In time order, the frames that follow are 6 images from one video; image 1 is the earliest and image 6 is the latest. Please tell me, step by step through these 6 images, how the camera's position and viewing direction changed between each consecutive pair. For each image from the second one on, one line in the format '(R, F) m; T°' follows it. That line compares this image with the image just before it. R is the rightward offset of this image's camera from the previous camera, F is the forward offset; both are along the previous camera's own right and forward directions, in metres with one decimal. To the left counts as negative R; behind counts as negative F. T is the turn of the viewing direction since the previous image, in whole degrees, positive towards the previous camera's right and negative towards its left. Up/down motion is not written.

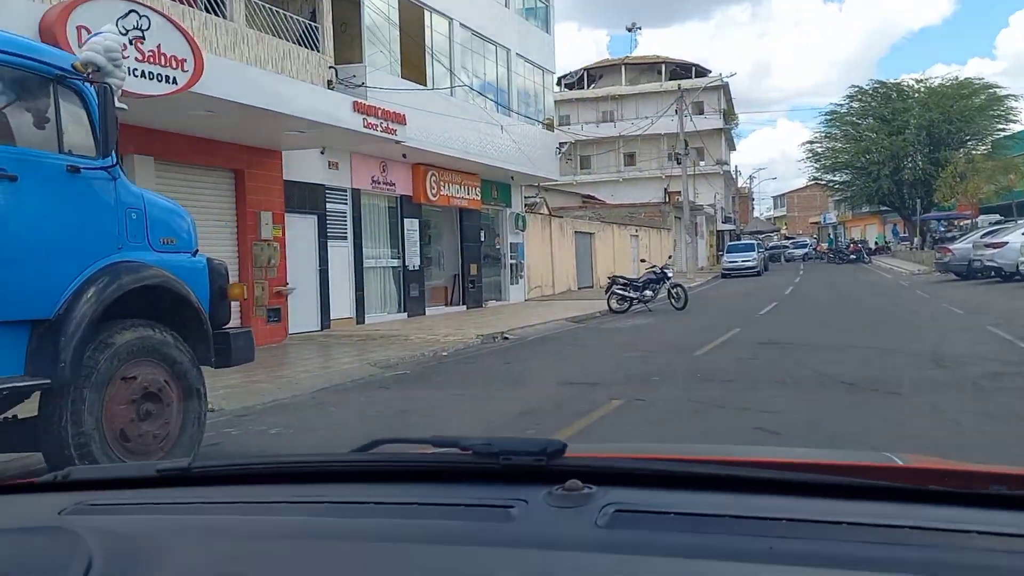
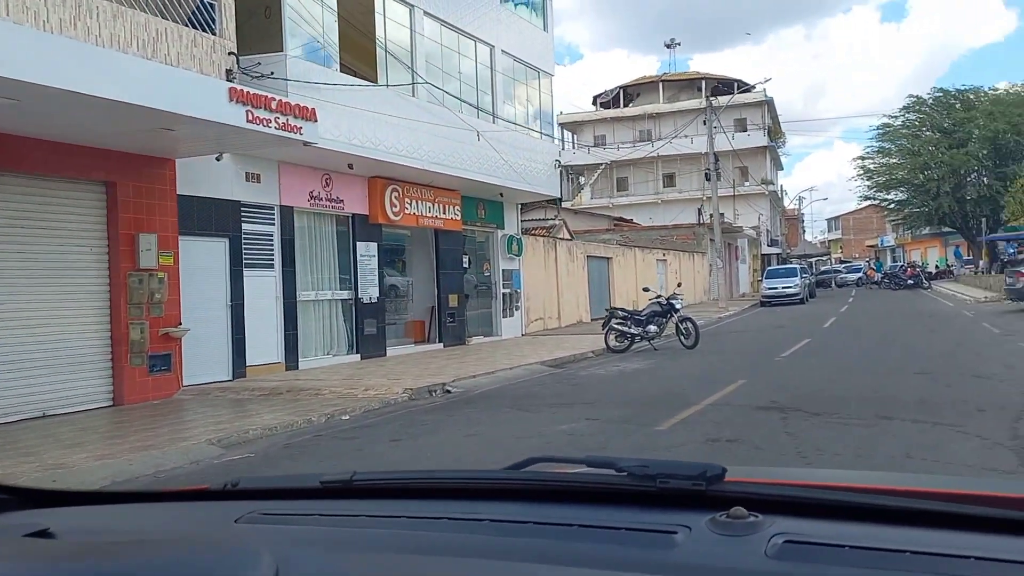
(+1.6, +3.6) m; -3°
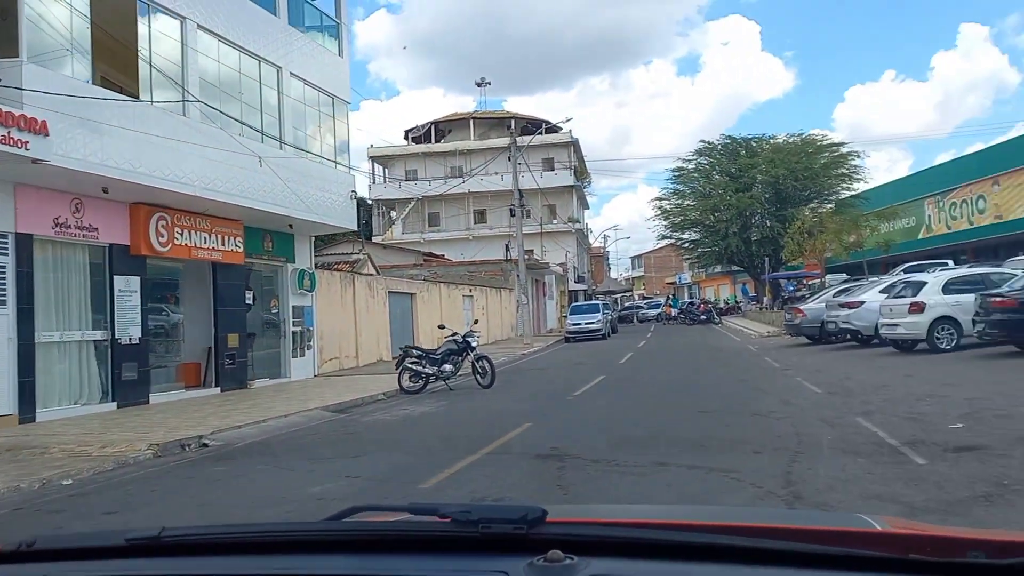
(+0.6, +0.9) m; +12°
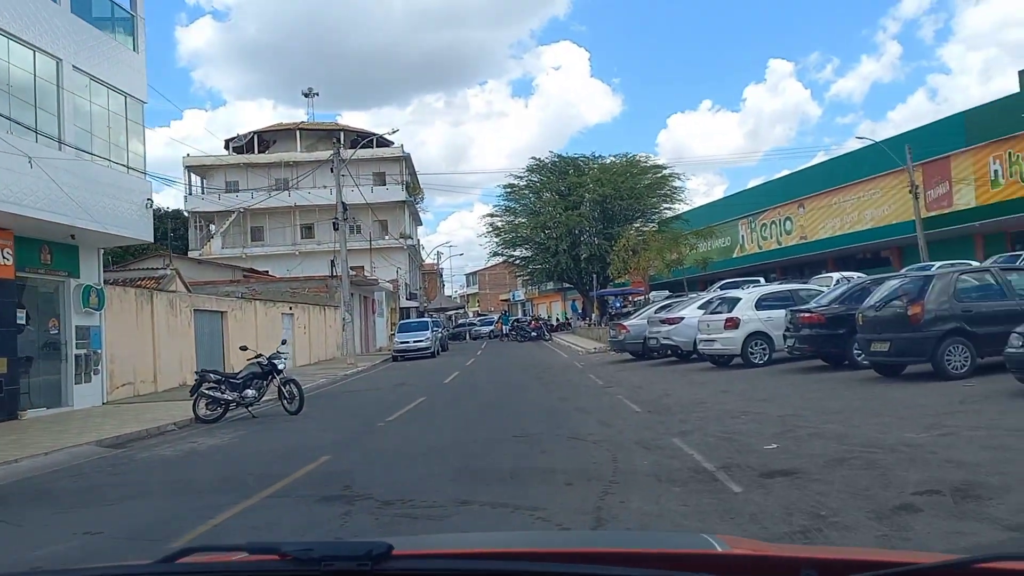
(+0.4, +0.9) m; +11°
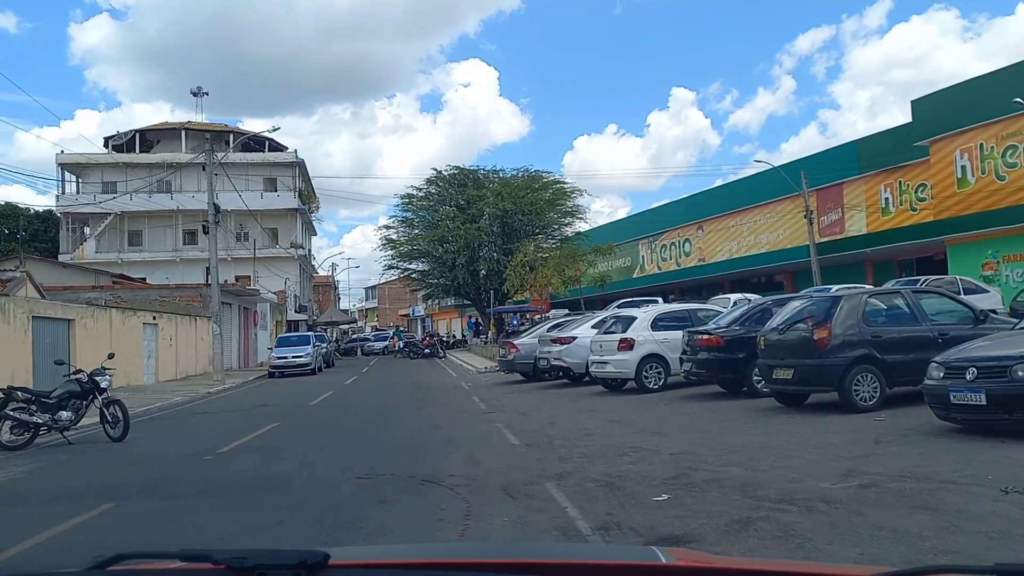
(+0.6, +1.8) m; +6°
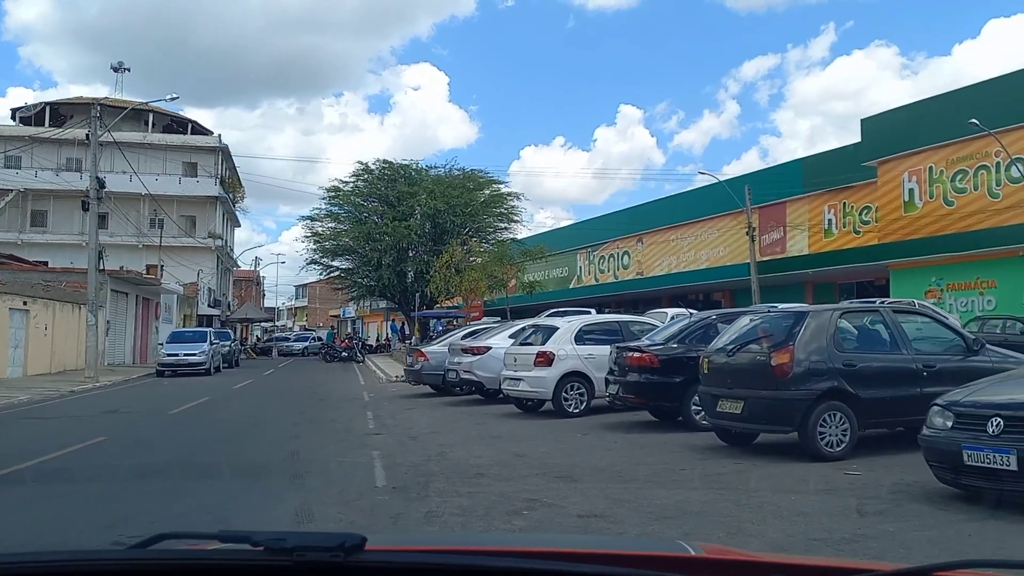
(+0.7, +2.7) m; +4°
